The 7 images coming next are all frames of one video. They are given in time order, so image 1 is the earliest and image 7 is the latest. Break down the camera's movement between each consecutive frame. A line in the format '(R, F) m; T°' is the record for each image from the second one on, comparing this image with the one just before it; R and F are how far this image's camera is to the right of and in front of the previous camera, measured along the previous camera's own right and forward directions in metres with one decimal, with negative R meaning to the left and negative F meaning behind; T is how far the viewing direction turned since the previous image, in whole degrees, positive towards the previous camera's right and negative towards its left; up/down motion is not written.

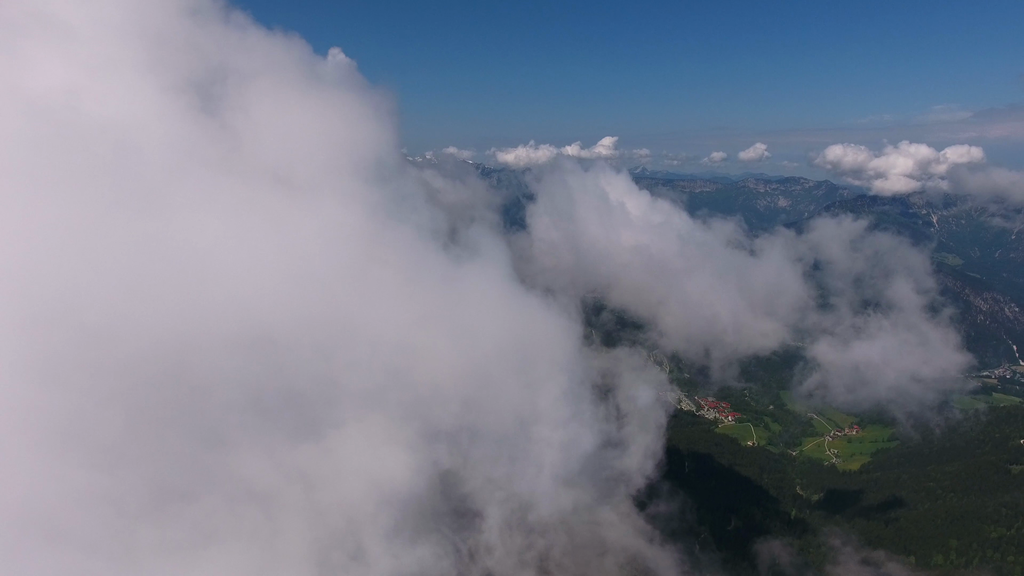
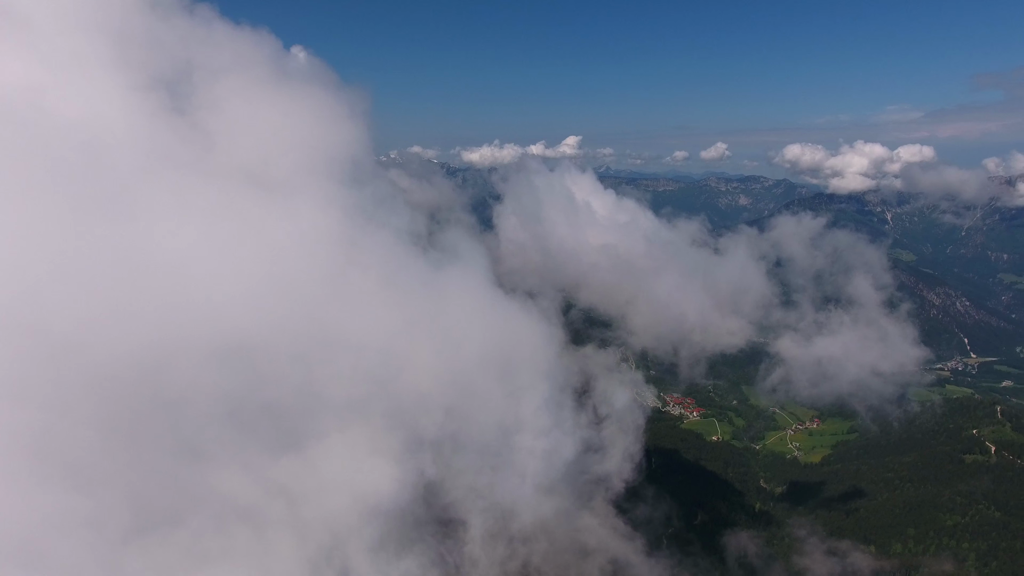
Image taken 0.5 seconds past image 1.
(+12.4, -3.5) m; +1°
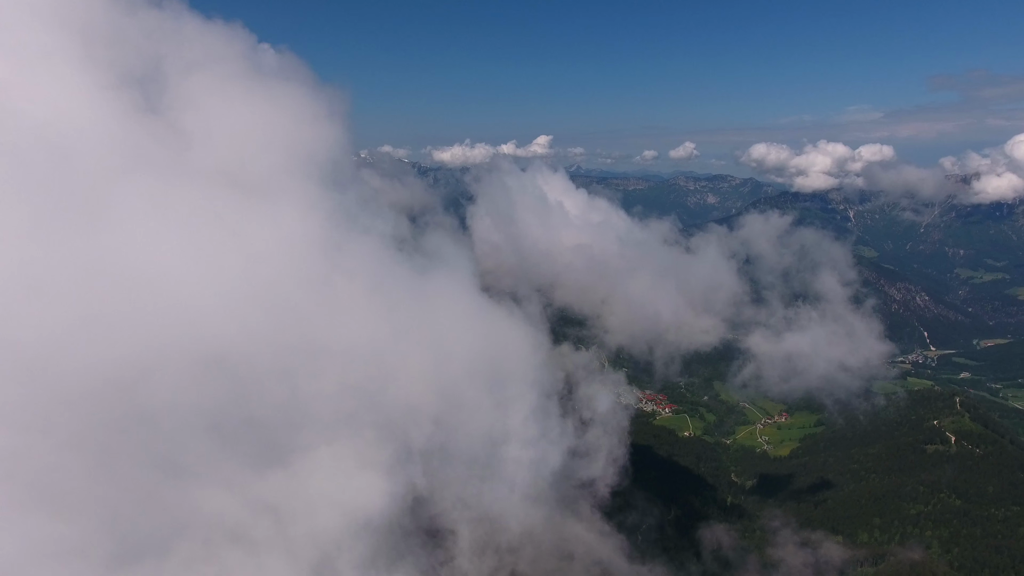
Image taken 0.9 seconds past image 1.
(+0.1, +2.3) m; +3°
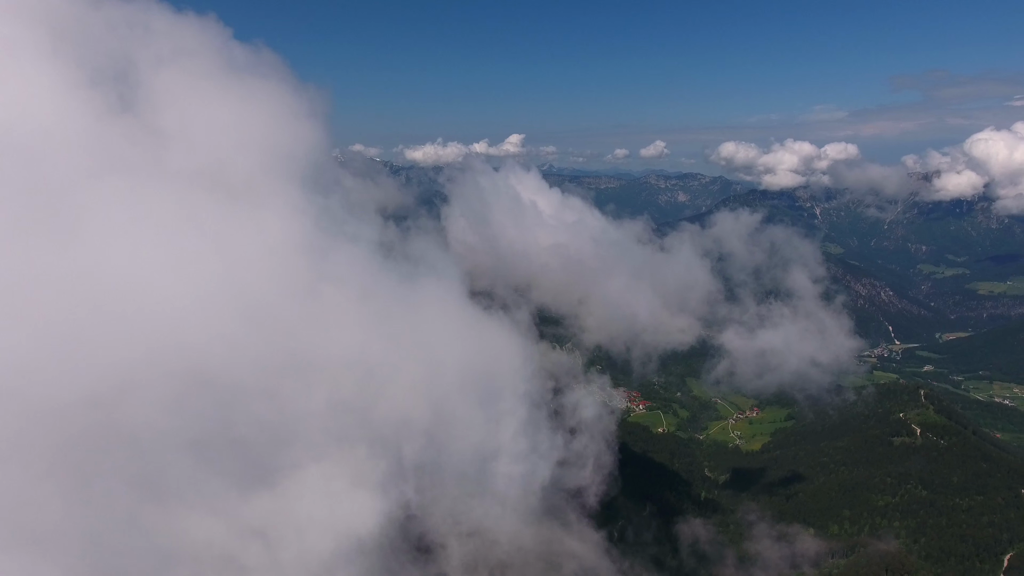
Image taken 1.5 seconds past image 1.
(+0.2, +3.2) m; +3°
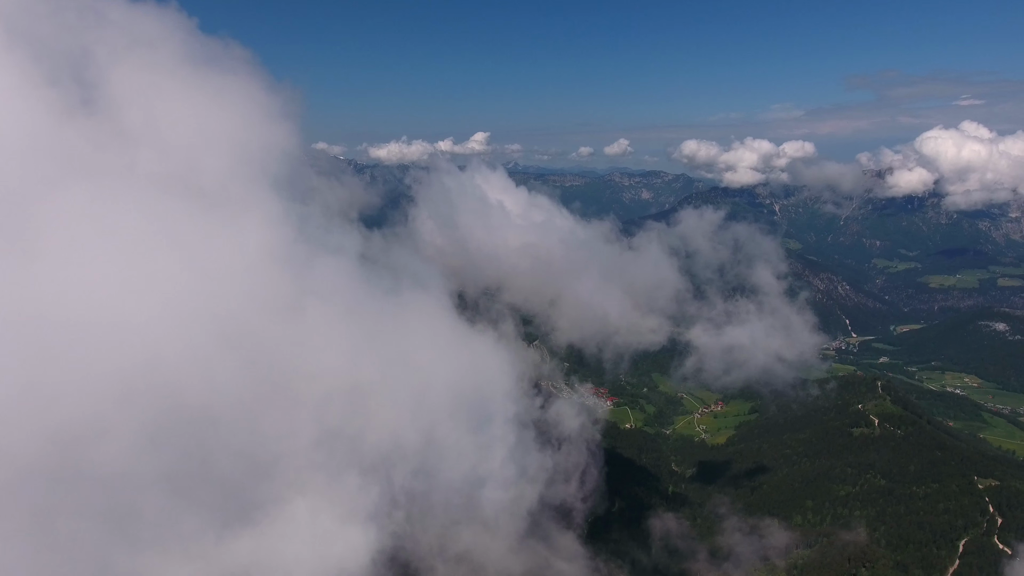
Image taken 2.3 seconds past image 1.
(+0.4, +3.6) m; +4°
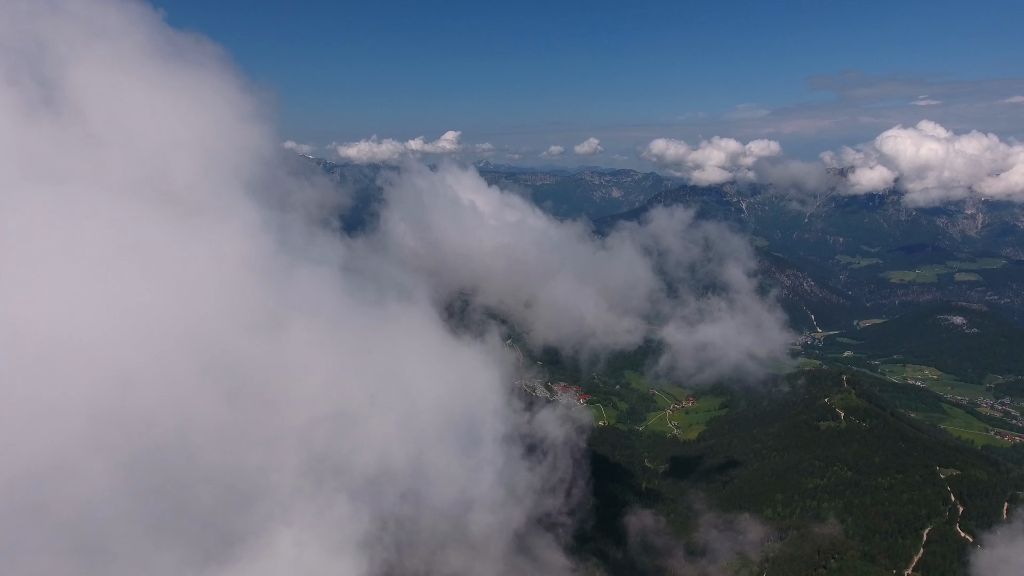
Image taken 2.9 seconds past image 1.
(+0.3, +2.5) m; +3°
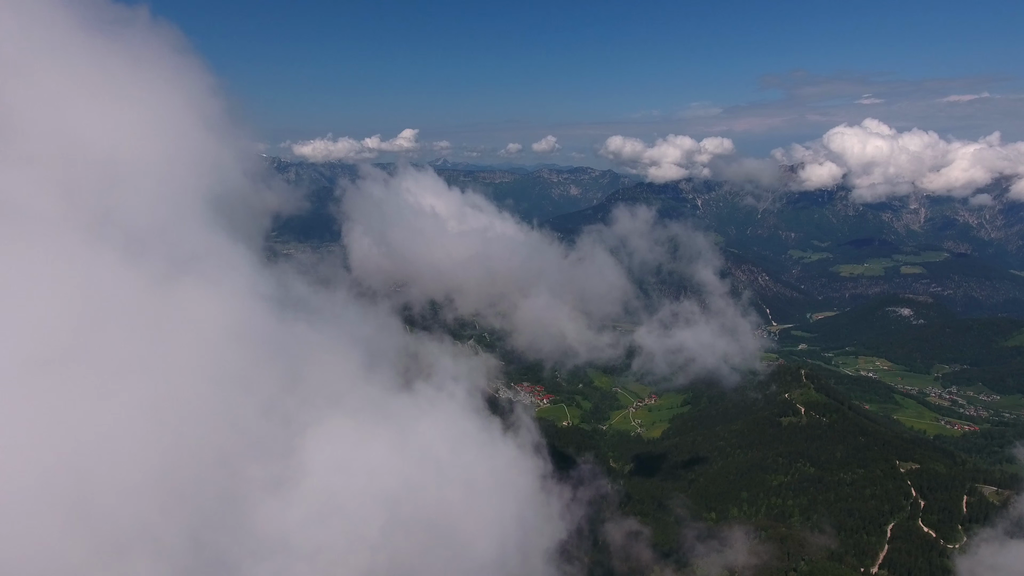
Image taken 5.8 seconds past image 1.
(+0.6, +4.6) m; +4°
